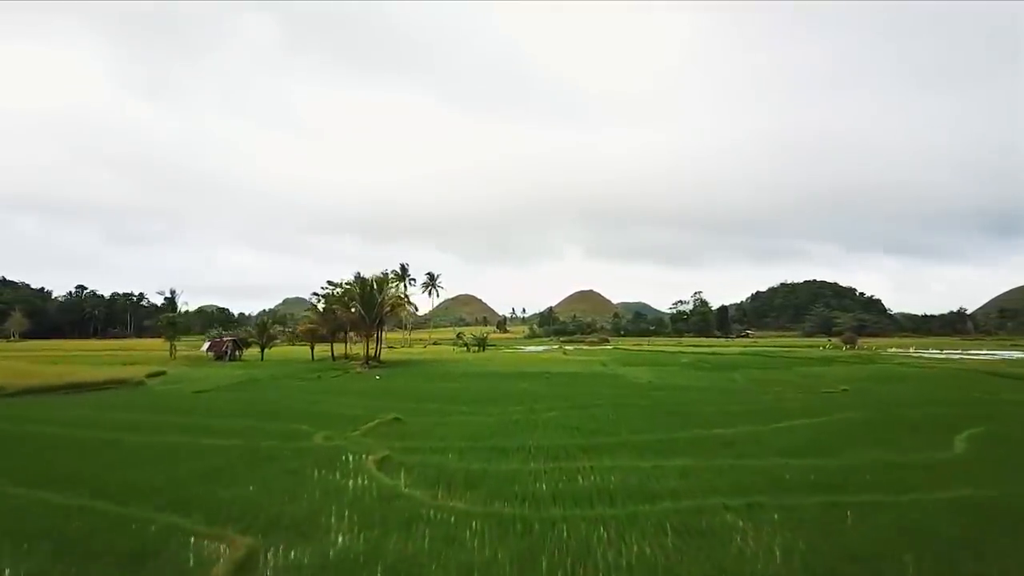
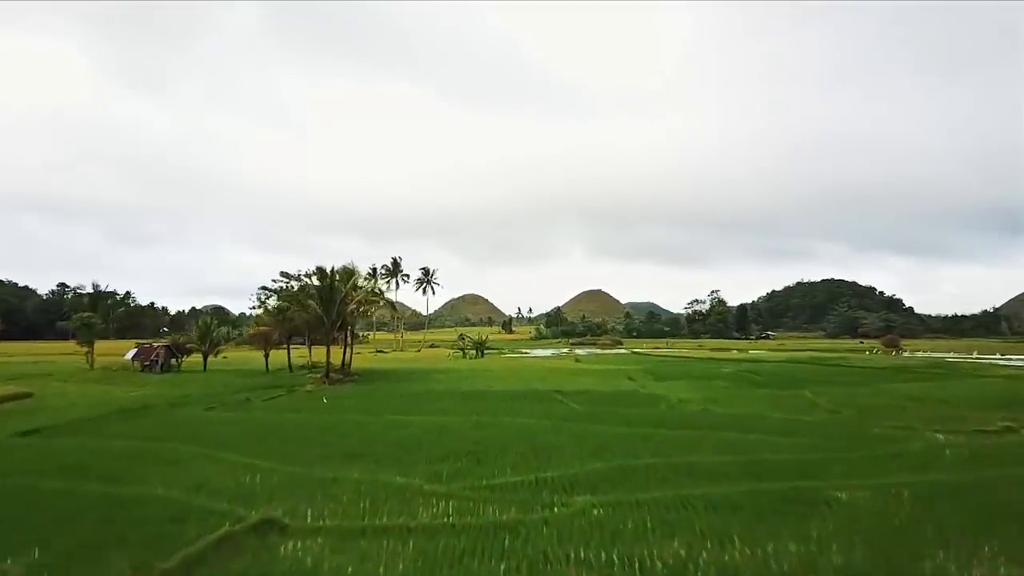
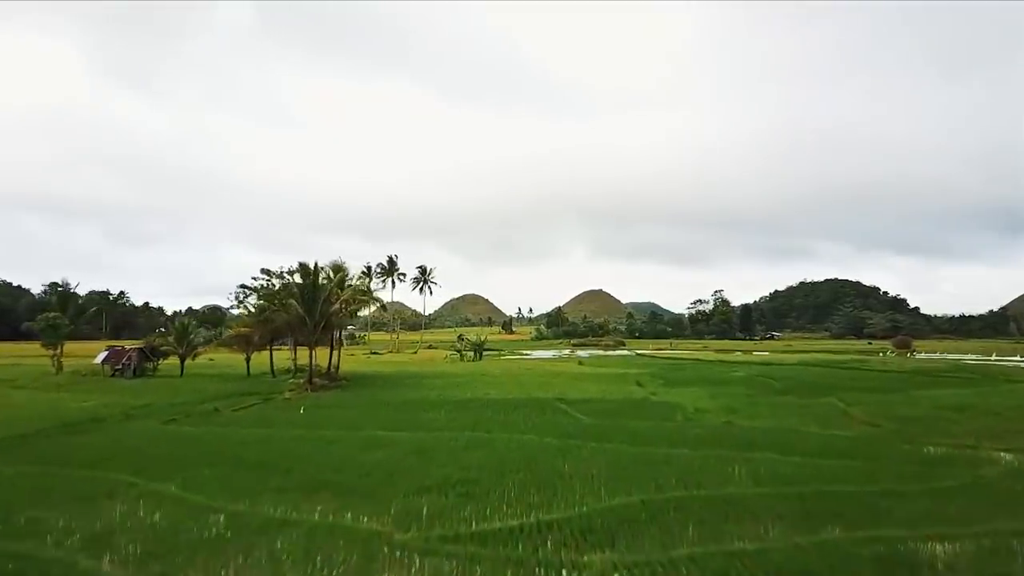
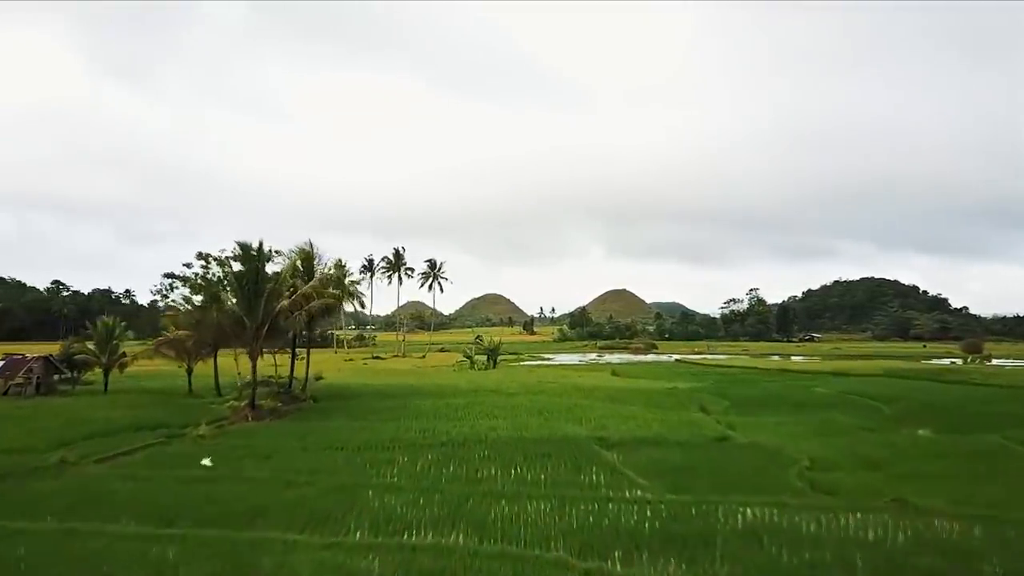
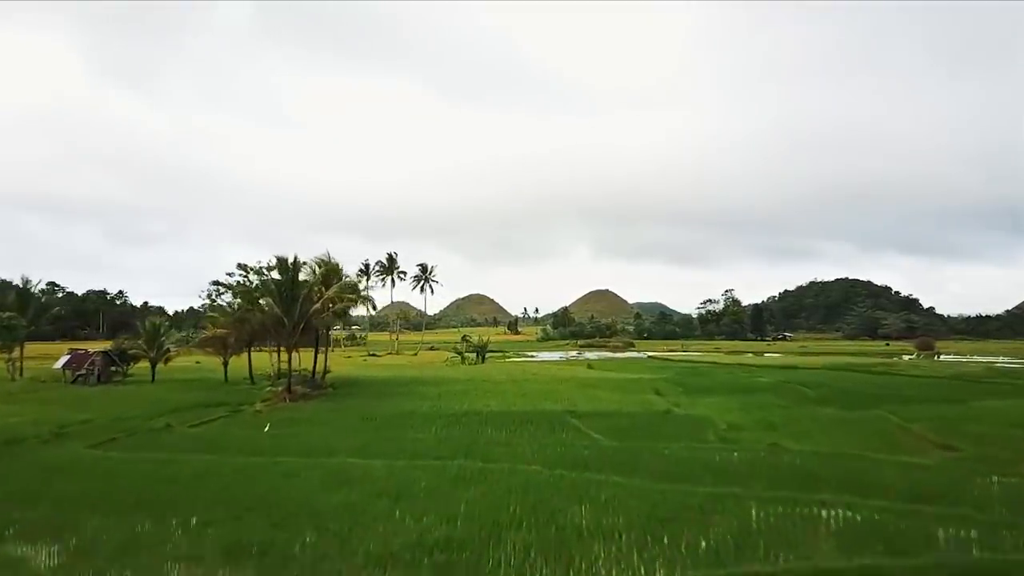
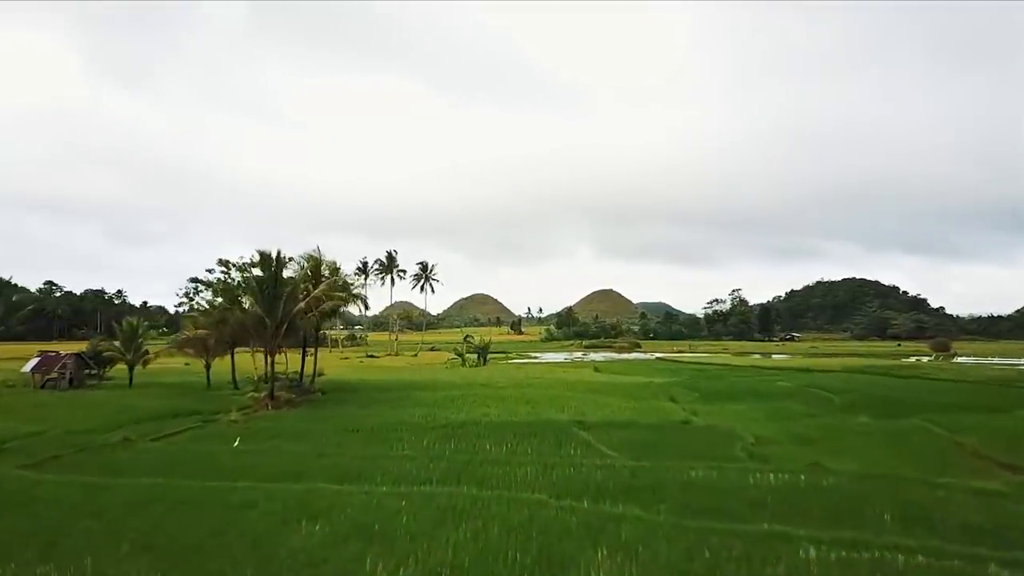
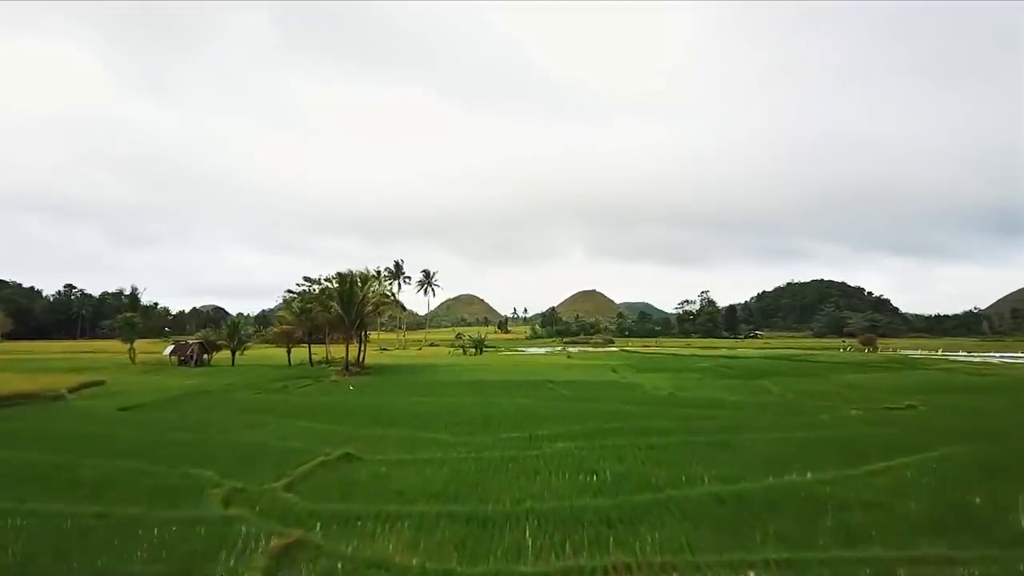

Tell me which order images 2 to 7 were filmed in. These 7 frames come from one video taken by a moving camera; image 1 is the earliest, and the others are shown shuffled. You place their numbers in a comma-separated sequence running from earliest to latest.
7, 2, 3, 5, 6, 4
